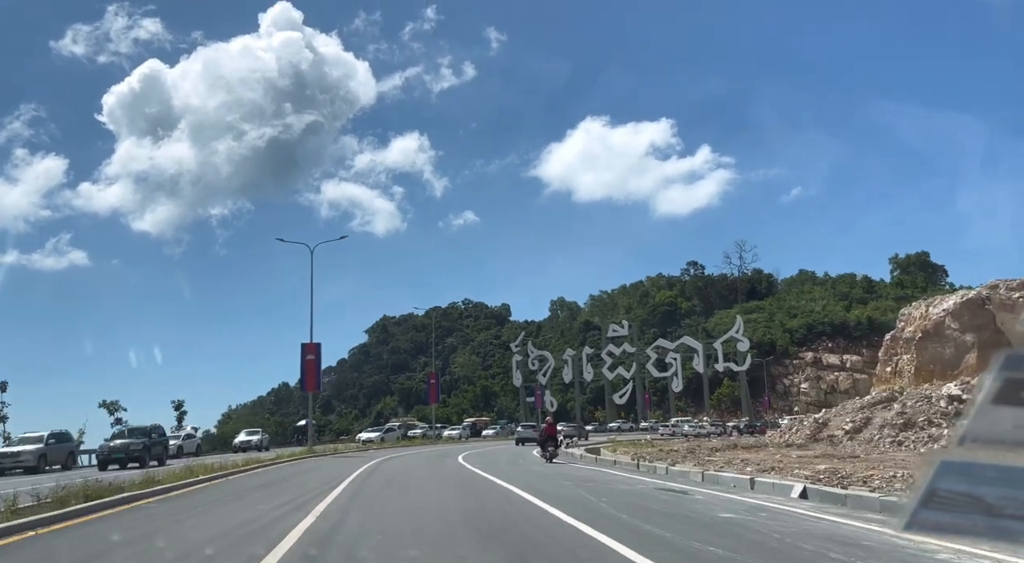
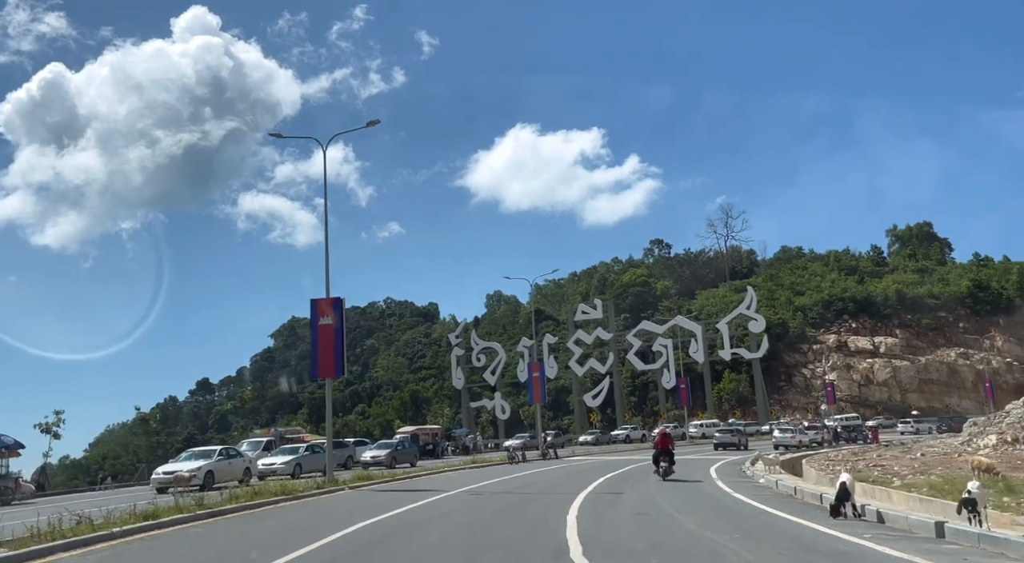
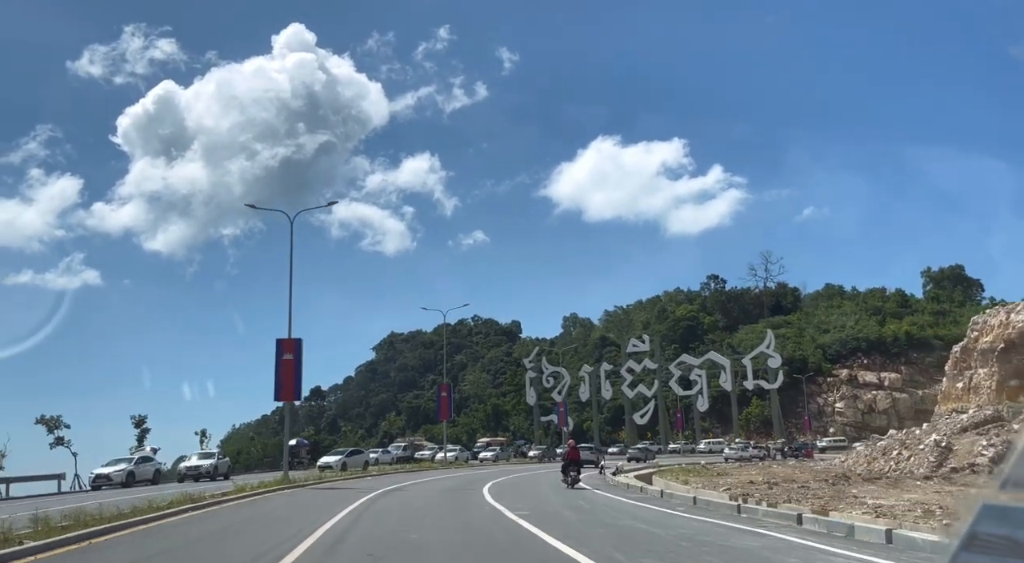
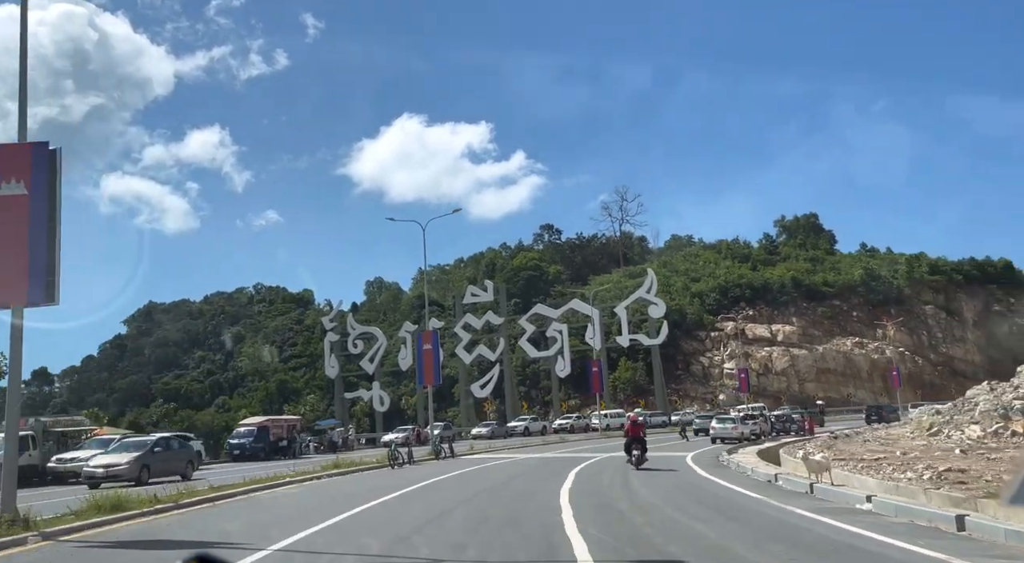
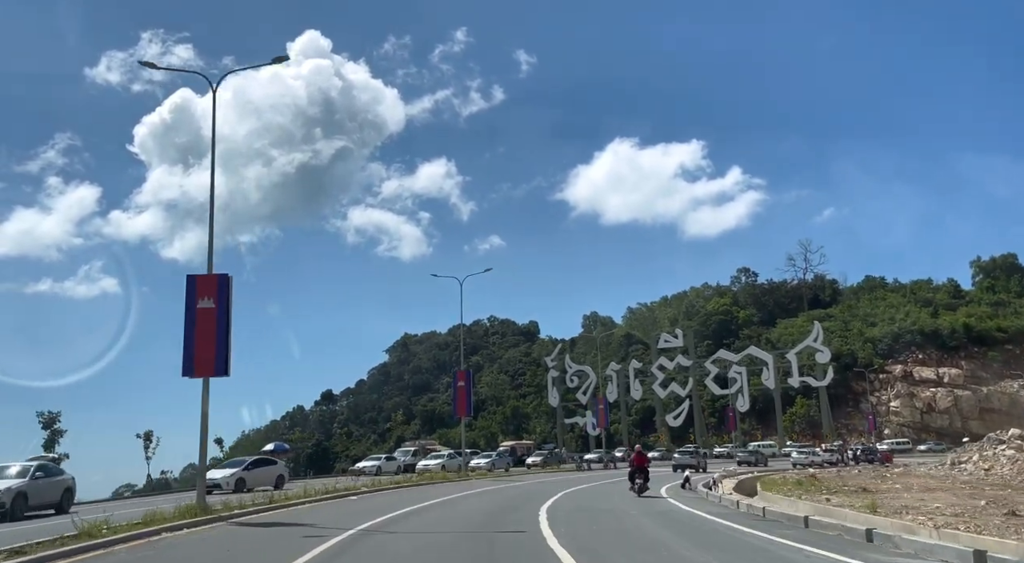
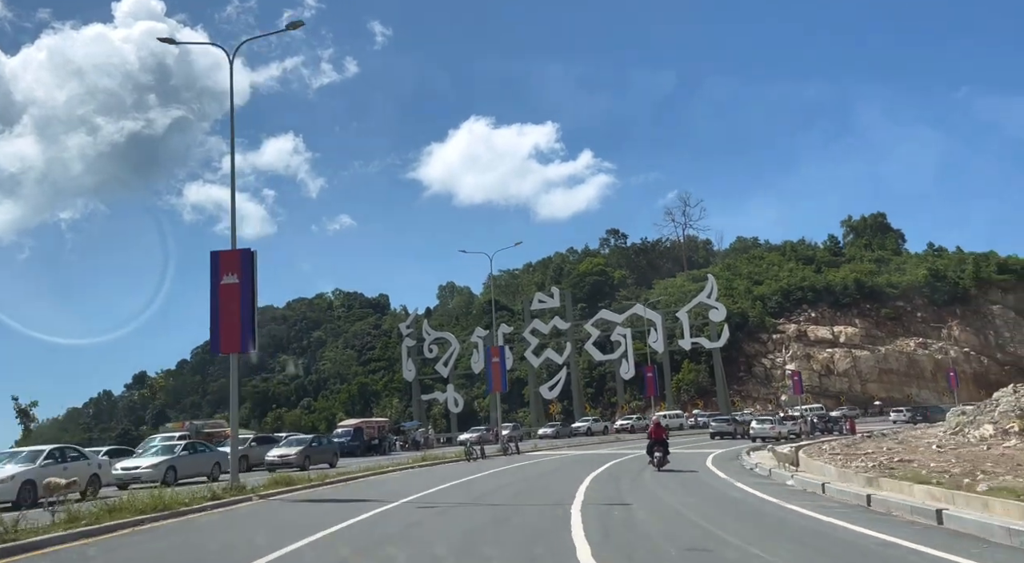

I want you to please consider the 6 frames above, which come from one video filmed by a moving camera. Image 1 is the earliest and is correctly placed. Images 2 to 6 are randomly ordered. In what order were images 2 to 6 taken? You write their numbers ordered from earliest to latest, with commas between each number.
3, 5, 2, 6, 4
